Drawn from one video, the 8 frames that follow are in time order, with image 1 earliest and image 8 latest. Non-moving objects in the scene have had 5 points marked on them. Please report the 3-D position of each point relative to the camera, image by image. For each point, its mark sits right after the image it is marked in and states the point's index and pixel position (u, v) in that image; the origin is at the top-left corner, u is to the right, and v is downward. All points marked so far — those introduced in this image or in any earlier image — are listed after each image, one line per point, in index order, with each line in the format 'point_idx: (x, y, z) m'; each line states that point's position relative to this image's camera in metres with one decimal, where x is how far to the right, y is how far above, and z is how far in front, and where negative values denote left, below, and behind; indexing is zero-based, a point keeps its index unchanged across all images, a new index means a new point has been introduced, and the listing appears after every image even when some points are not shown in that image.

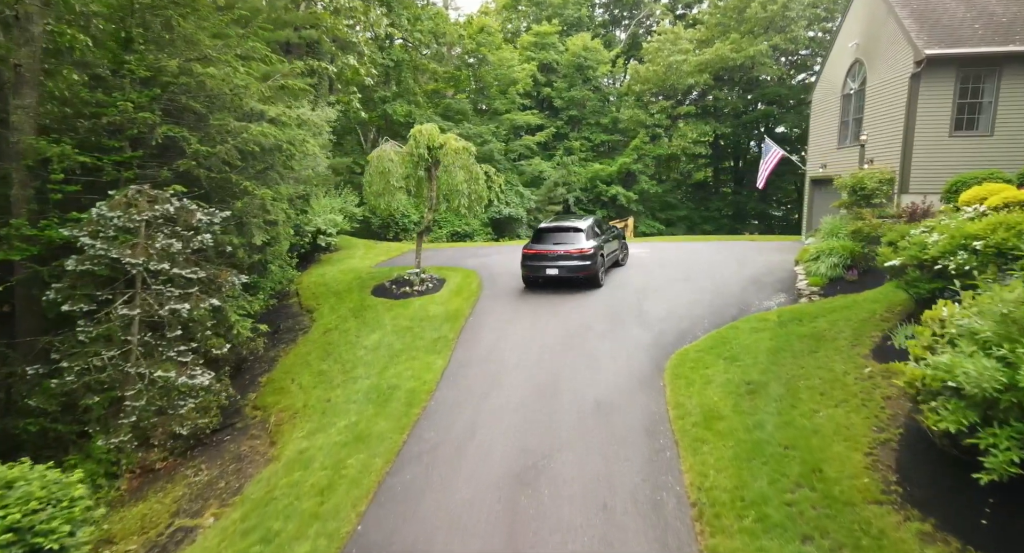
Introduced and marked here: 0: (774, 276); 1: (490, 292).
0: (+4.8, +0.1, +9.1) m
1: (-0.5, -0.4, +10.5) m
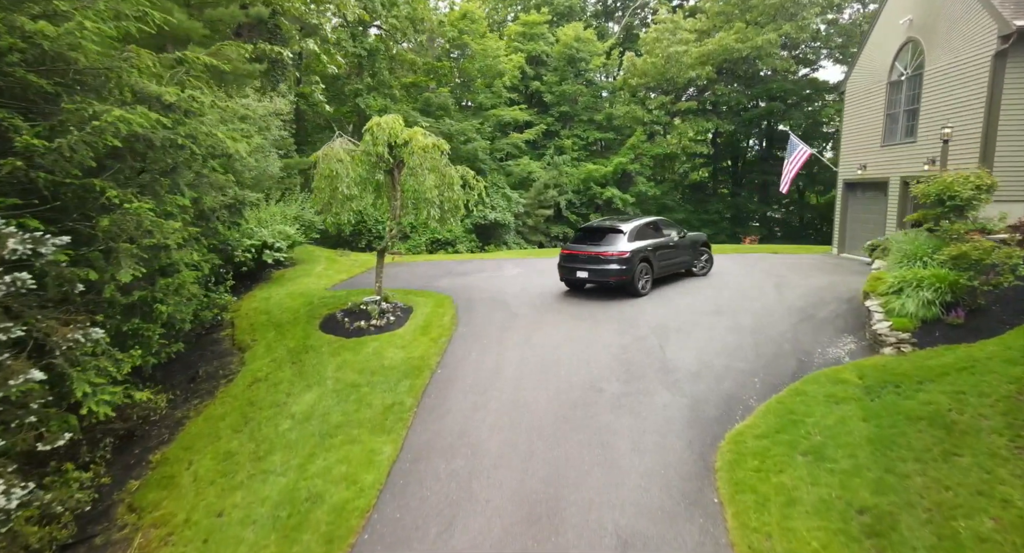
0: (+4.6, -0.4, +7.1) m
1: (-0.8, -0.9, +8.4) m
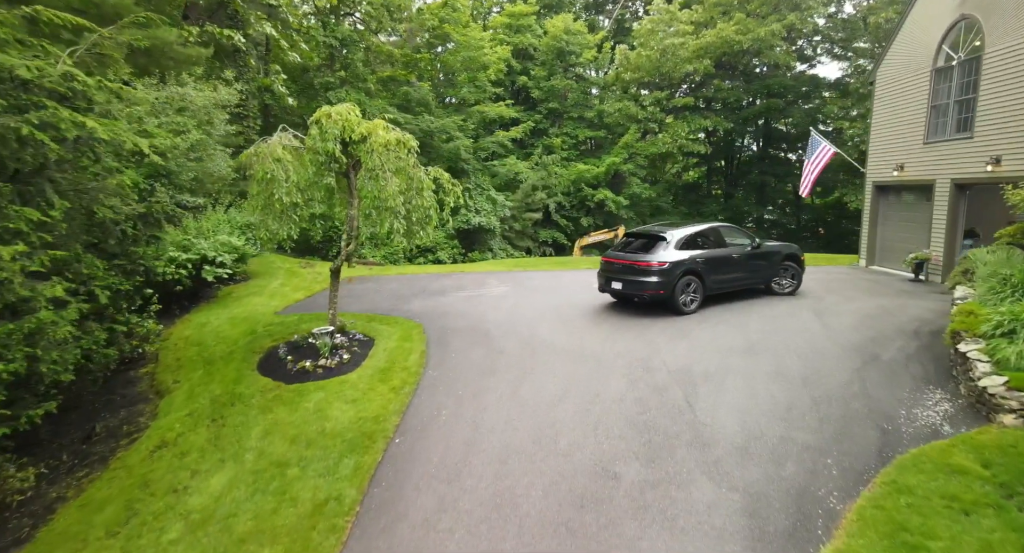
0: (+4.3, -0.8, +5.5) m
1: (-1.0, -1.3, +6.7) m
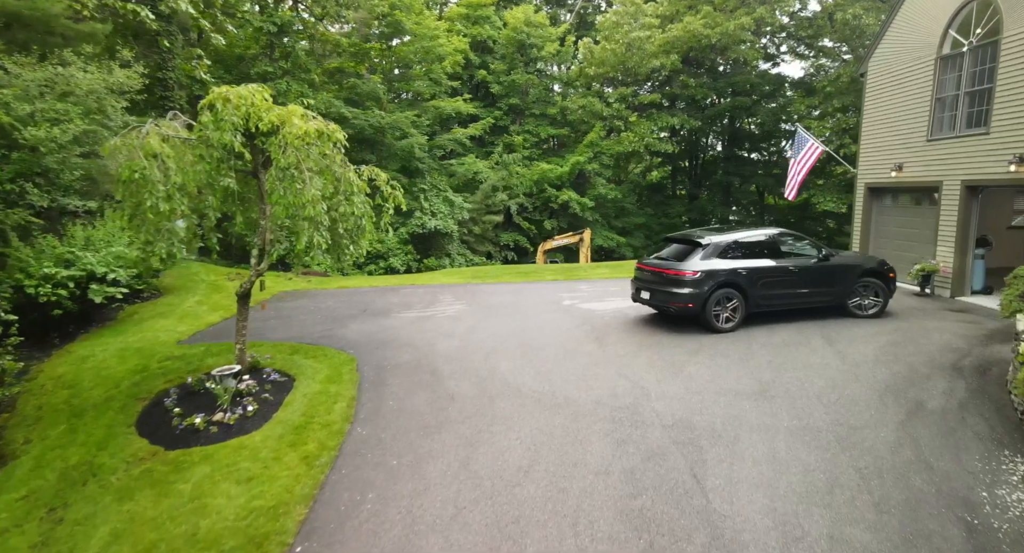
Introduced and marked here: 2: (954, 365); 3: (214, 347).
0: (+3.9, -1.0, +4.4) m
1: (-1.6, -1.6, +5.2) m
2: (+4.3, -0.8, +4.7) m
3: (-5.1, -1.2, +8.2) m
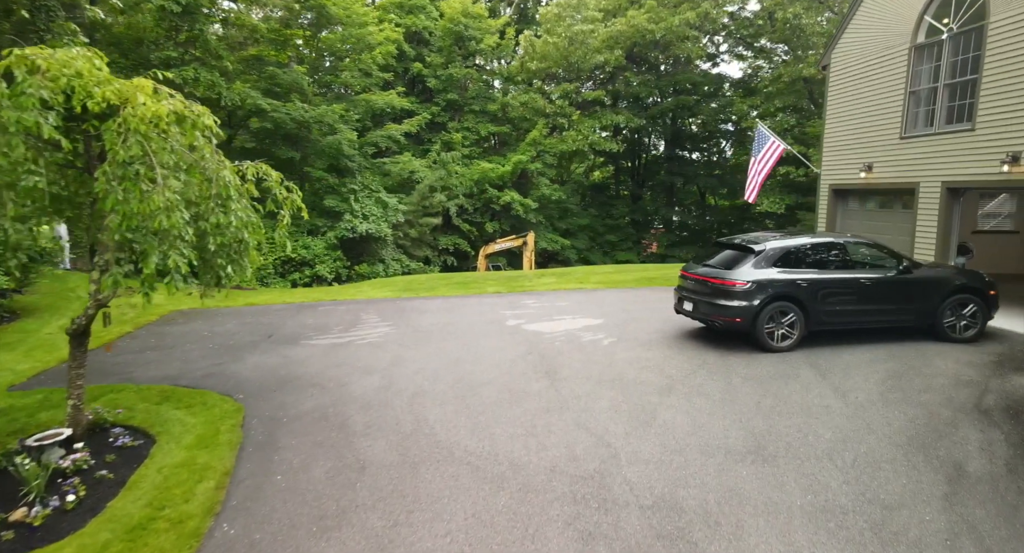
0: (+3.4, -1.2, +3.6) m
1: (-2.1, -1.9, +3.7) m
2: (+3.7, -1.0, +3.8) m
3: (-6.0, -1.6, +6.3) m
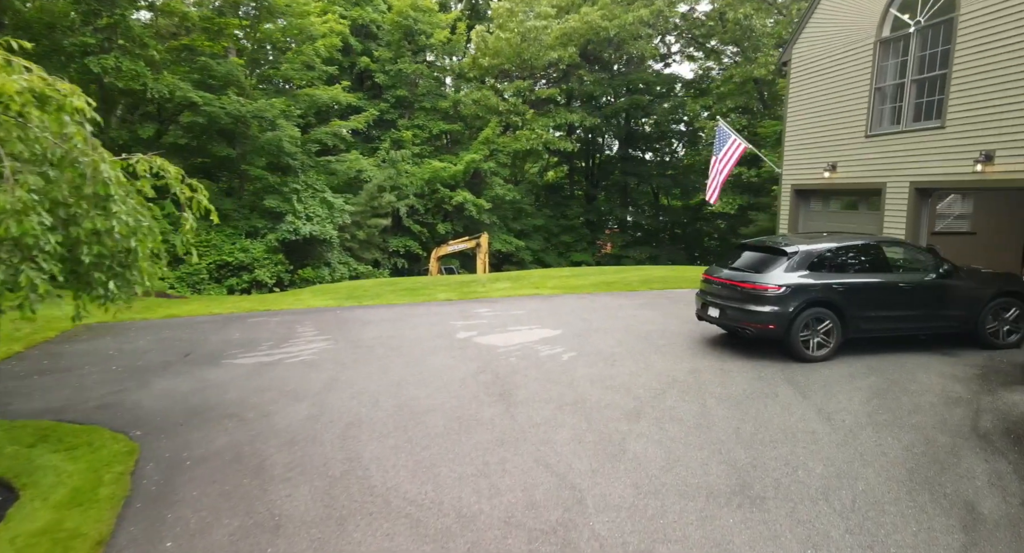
0: (+3.0, -1.3, +3.2) m
1: (-2.4, -2.1, +2.8) m
2: (+3.3, -1.1, +3.5) m
3: (-6.6, -1.8, +5.0) m
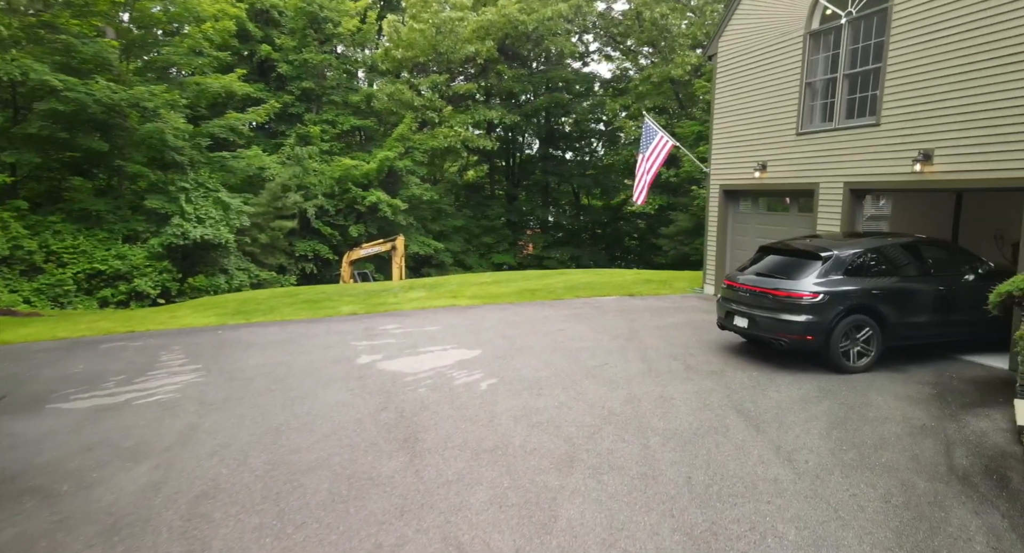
0: (+2.5, -1.4, +2.7) m
1: (-2.8, -2.3, +1.4) m
2: (+2.7, -1.2, +3.0) m
3: (-7.3, -2.1, +3.0) m
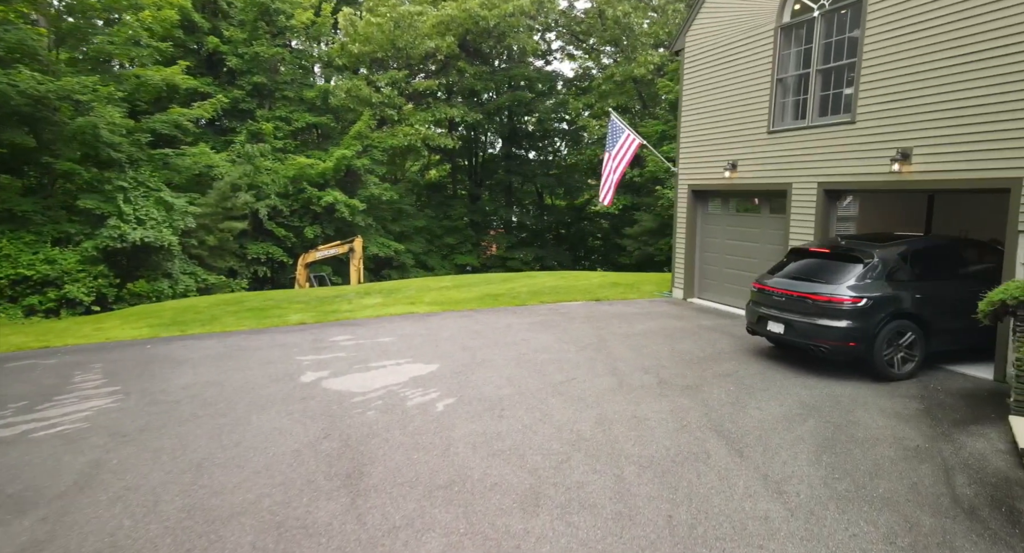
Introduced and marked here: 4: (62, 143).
0: (+2.2, -1.4, +2.4) m
1: (-3.0, -2.4, +0.7) m
2: (+2.5, -1.2, +2.7) m
3: (-7.5, -2.2, +2.0) m
4: (-14.5, +4.2, +14.7) m
